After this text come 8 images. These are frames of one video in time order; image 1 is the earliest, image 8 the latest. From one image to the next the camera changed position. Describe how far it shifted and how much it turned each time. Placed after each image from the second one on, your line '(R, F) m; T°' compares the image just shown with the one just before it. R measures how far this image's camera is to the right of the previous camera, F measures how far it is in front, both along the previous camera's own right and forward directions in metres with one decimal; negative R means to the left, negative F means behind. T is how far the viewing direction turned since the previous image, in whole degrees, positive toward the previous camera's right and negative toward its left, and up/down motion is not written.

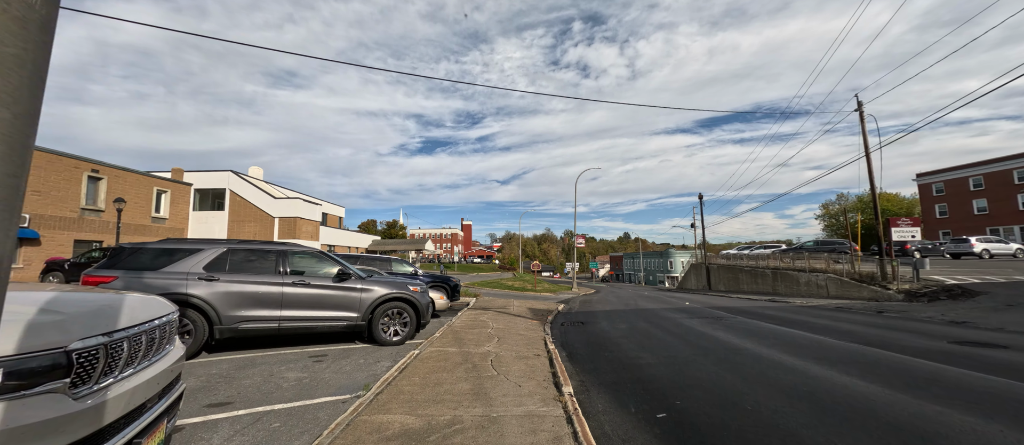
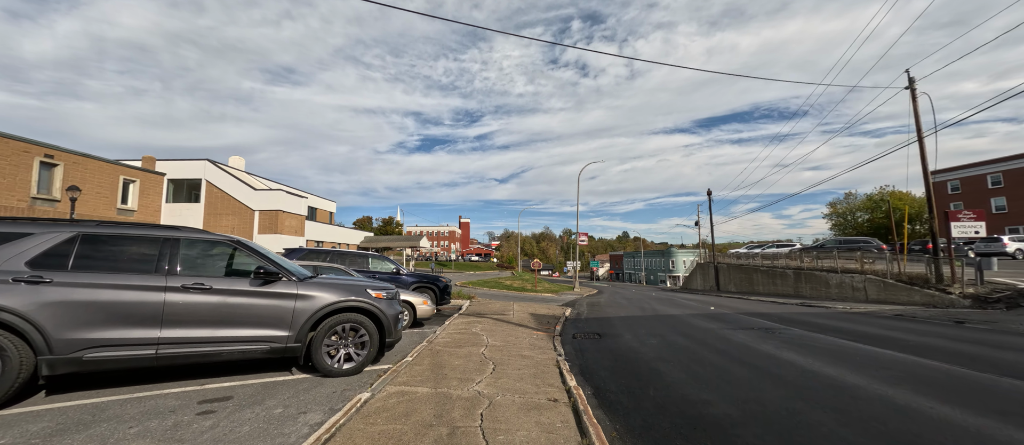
(-0.1, +2.1) m; 0°
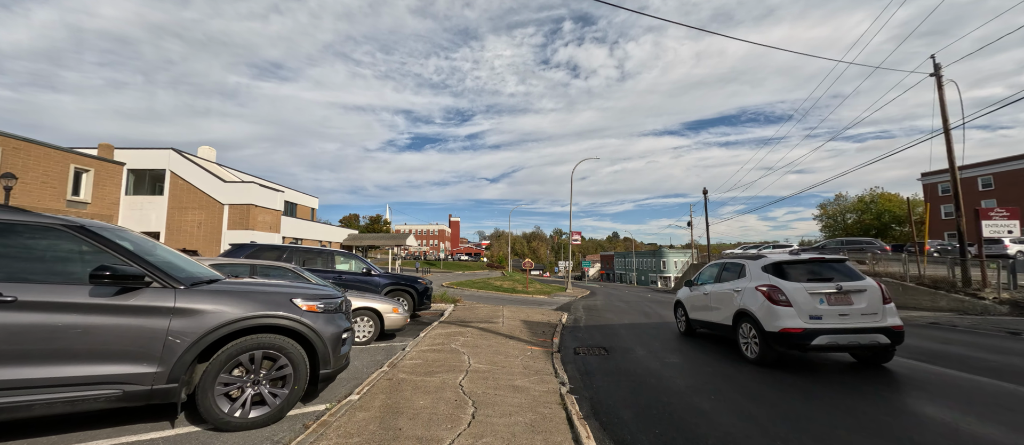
(0.0, +1.5) m; +2°
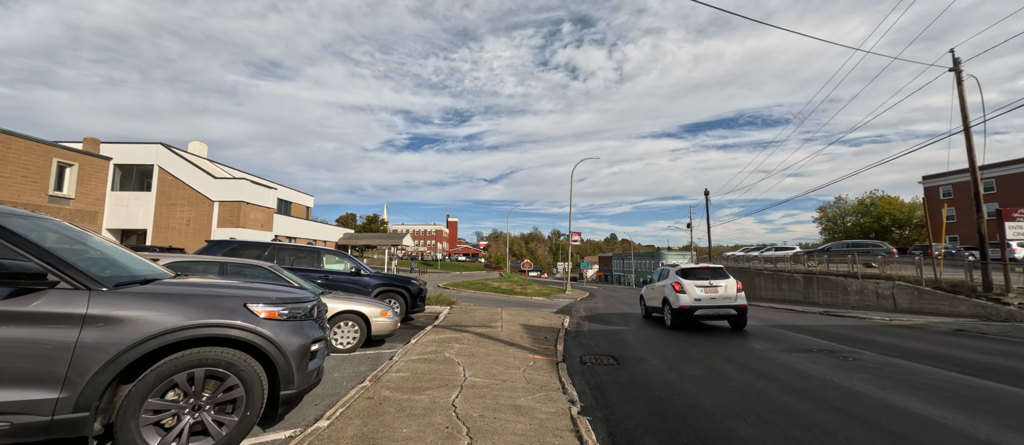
(-0.1, +0.7) m; 0°
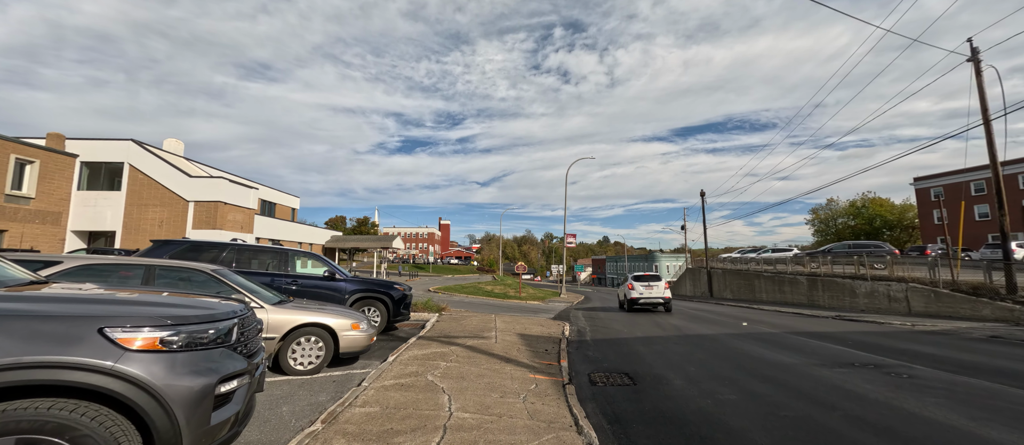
(-0.1, +1.0) m; +1°
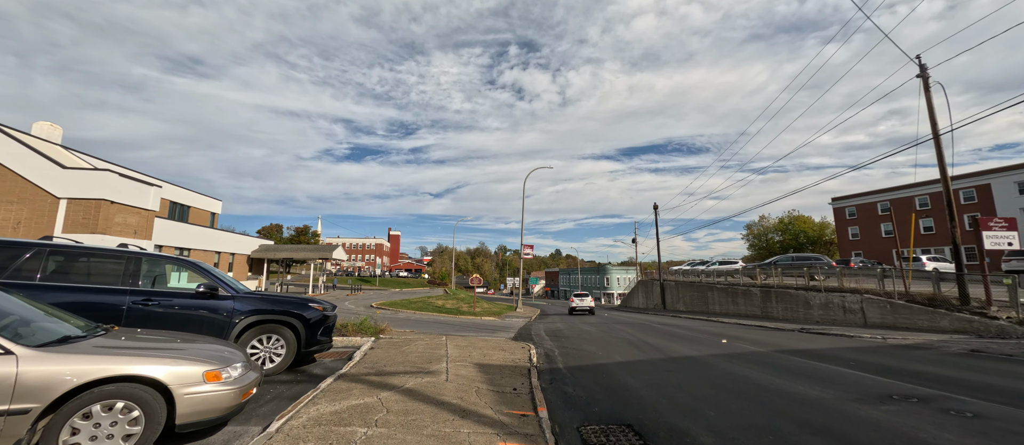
(-0.1, +1.7) m; +7°
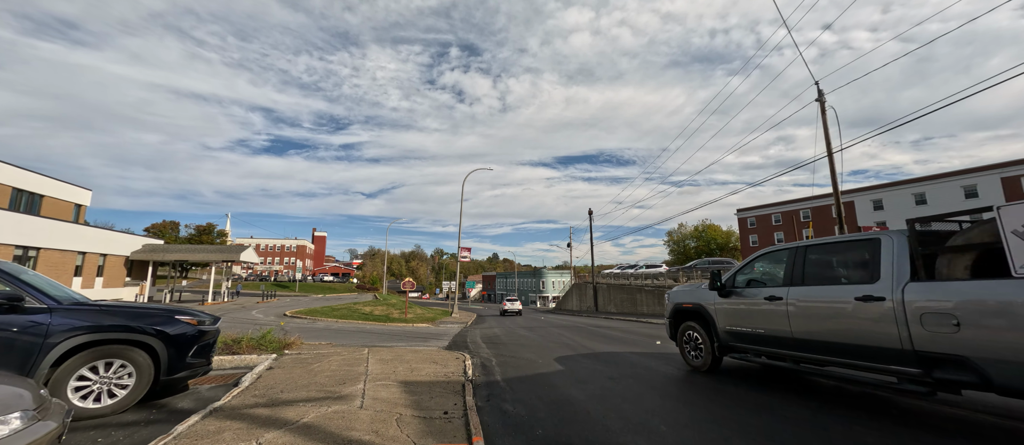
(0.0, +0.7) m; +10°
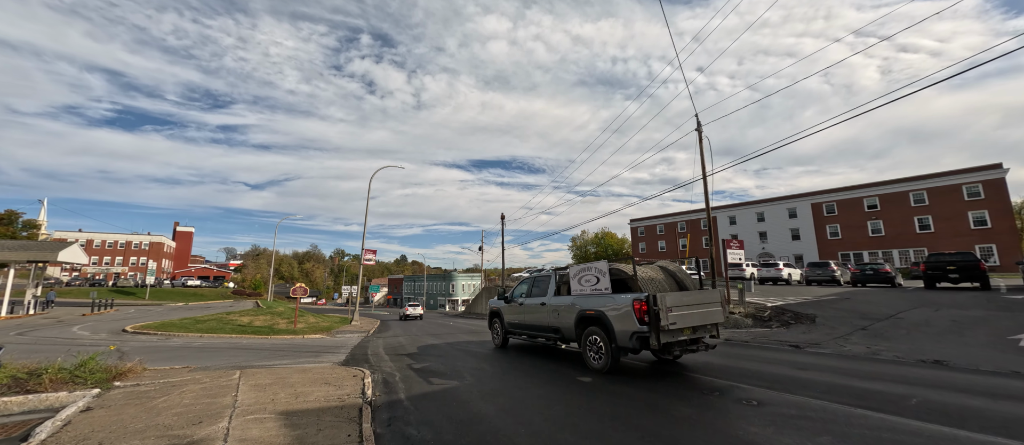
(0.0, +0.3) m; +14°
